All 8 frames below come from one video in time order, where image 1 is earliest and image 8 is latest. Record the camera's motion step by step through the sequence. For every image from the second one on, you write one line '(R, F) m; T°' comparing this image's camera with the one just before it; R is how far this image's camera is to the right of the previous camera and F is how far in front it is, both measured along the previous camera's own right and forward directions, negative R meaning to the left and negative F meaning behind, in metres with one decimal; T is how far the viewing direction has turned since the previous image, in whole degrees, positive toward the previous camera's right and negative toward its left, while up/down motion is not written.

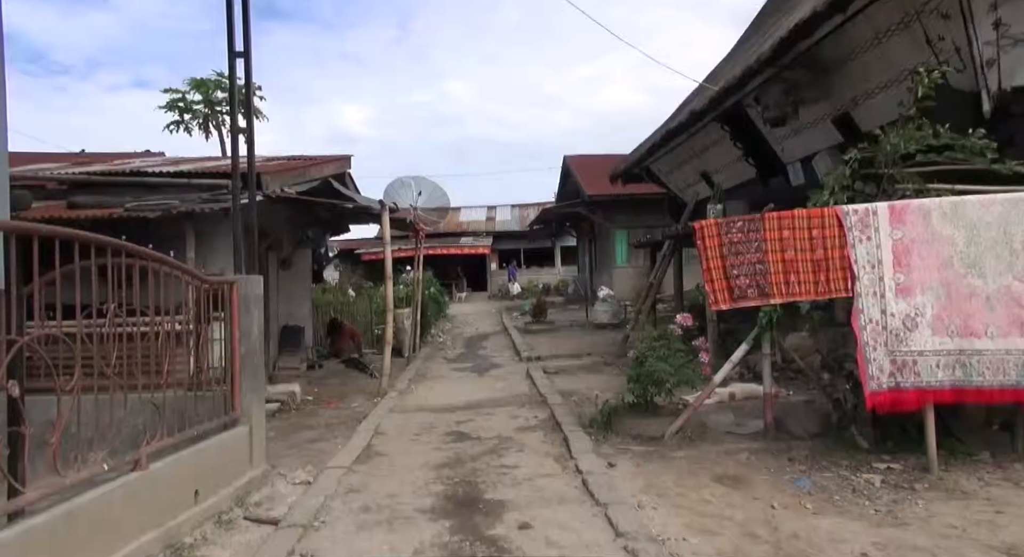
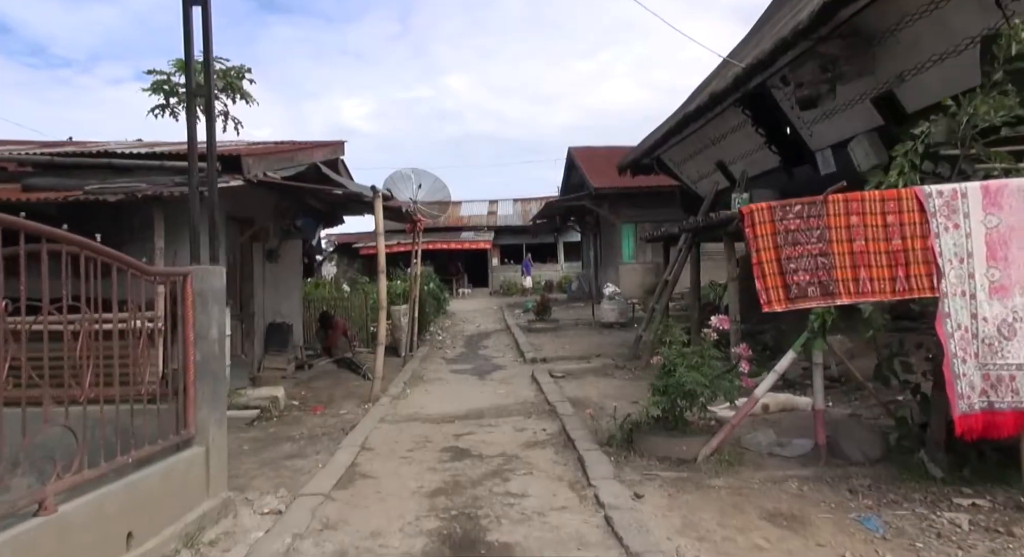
(-0.1, +0.7) m; 0°
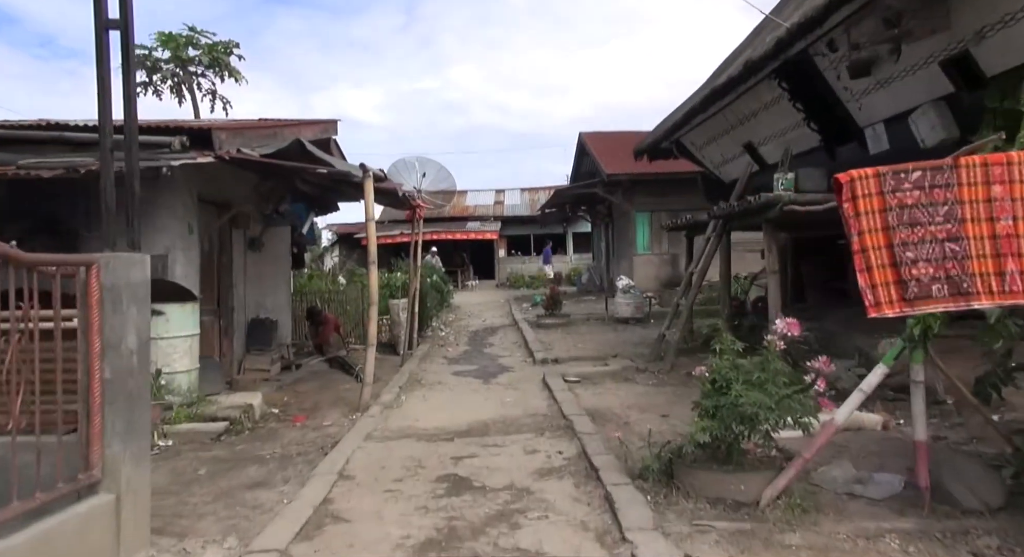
(0.0, +0.9) m; -1°
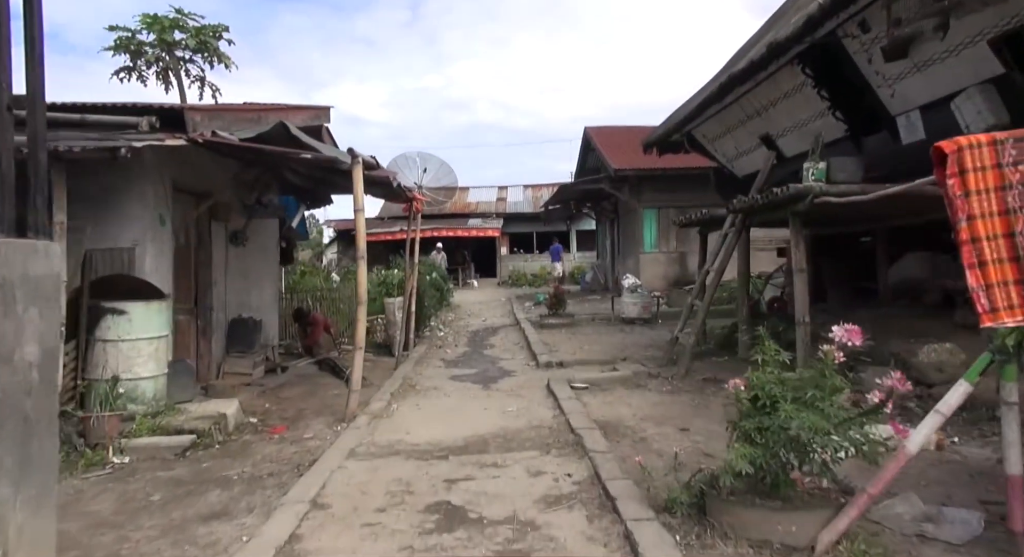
(0.0, +0.6) m; 0°
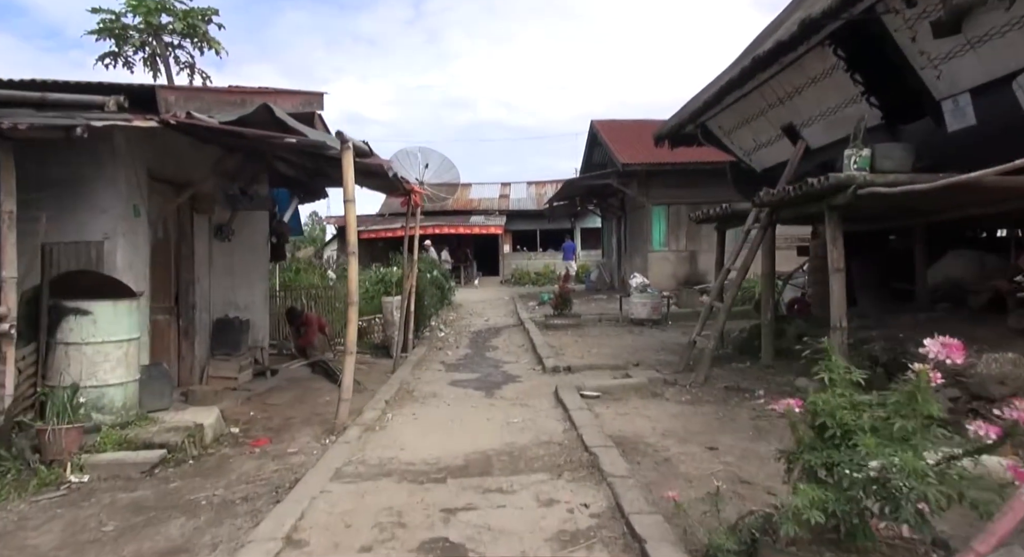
(0.0, +0.5) m; 0°
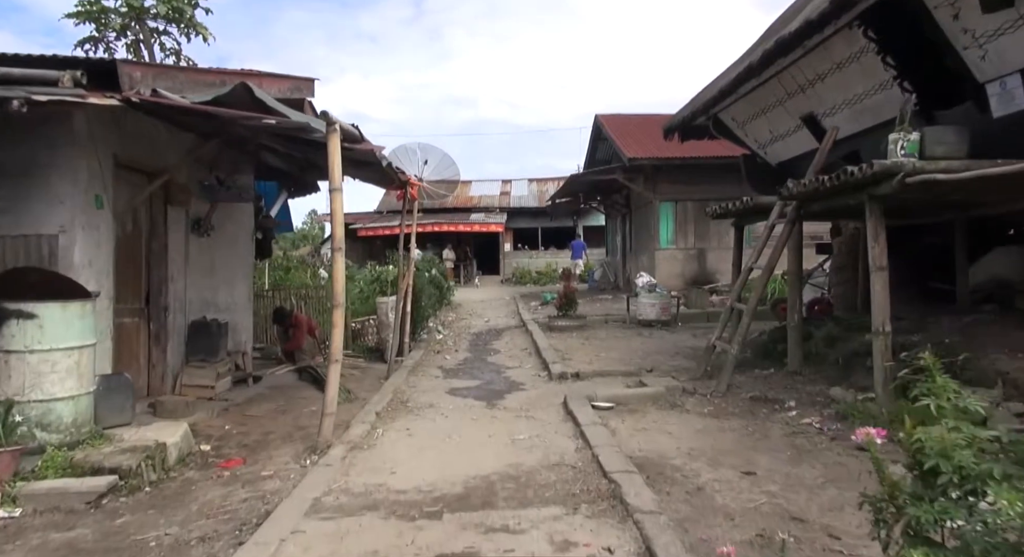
(0.0, +0.6) m; 0°
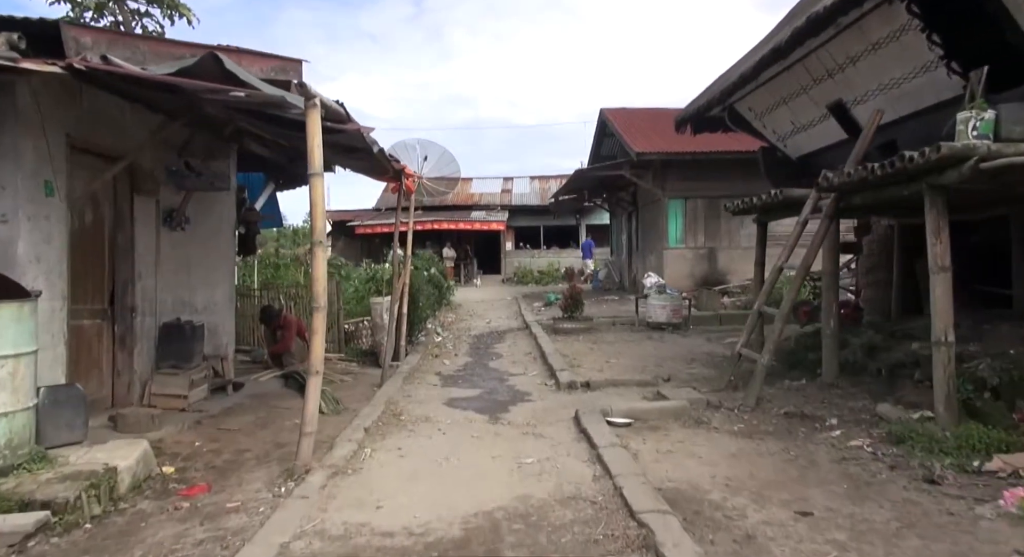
(-0.1, +0.6) m; 0°
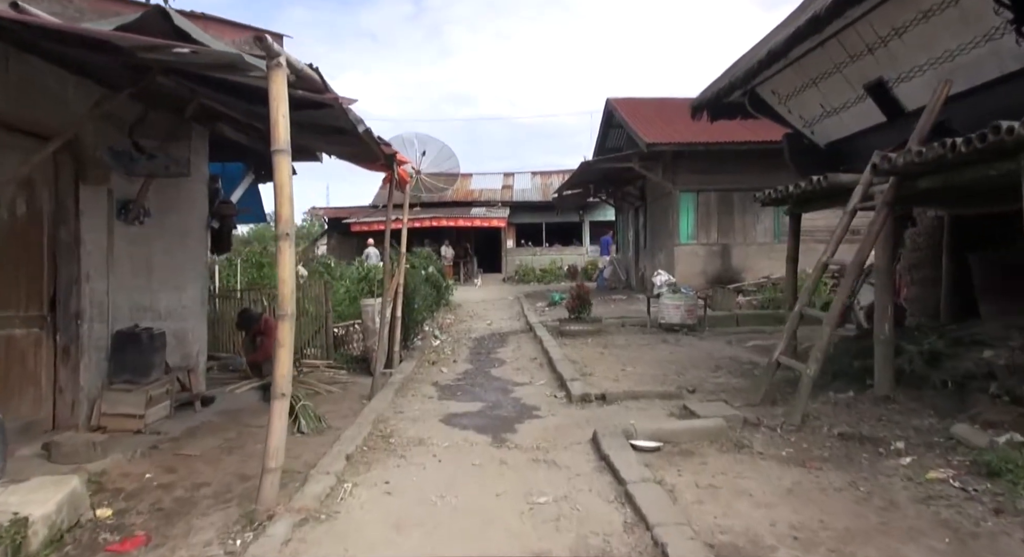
(-0.1, +0.7) m; 0°
